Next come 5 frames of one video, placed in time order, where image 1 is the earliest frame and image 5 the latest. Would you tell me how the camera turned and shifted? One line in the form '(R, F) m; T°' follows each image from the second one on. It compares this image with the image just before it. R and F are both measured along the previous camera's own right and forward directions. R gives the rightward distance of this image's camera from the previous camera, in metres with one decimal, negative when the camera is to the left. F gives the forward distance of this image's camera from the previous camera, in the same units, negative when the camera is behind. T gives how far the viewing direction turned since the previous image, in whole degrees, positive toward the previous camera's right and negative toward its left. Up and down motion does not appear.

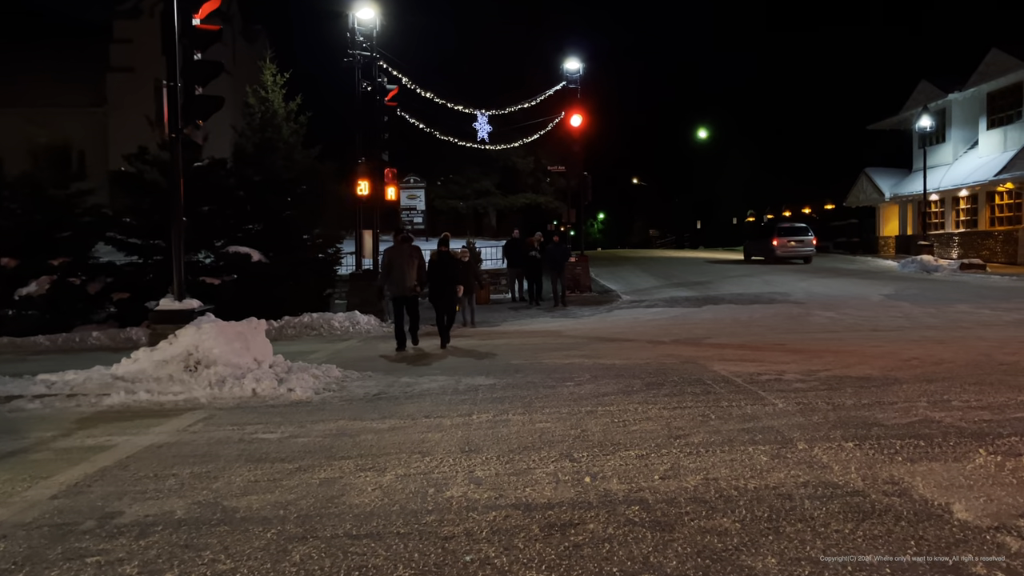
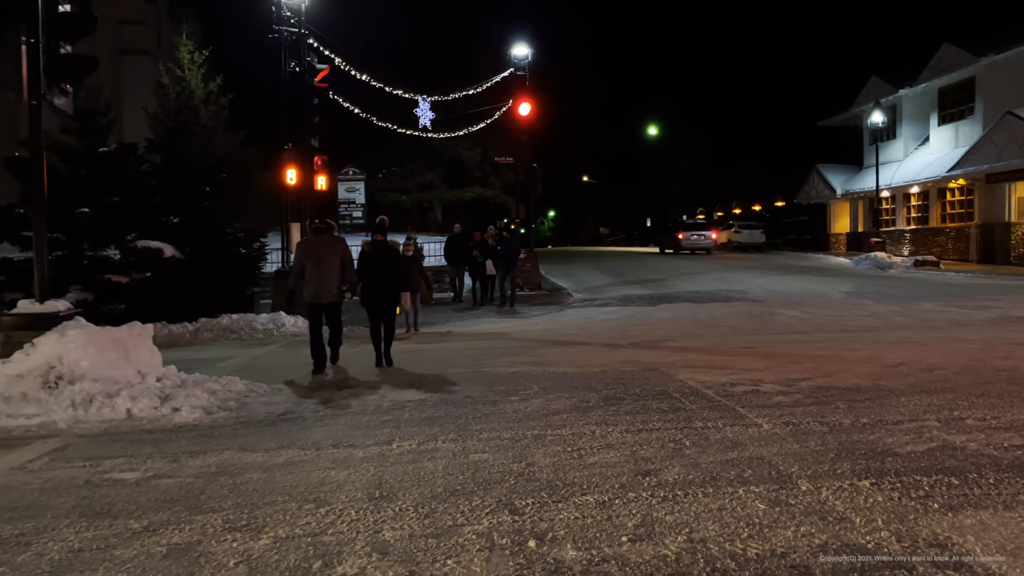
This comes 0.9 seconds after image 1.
(+0.1, +1.3) m; +3°
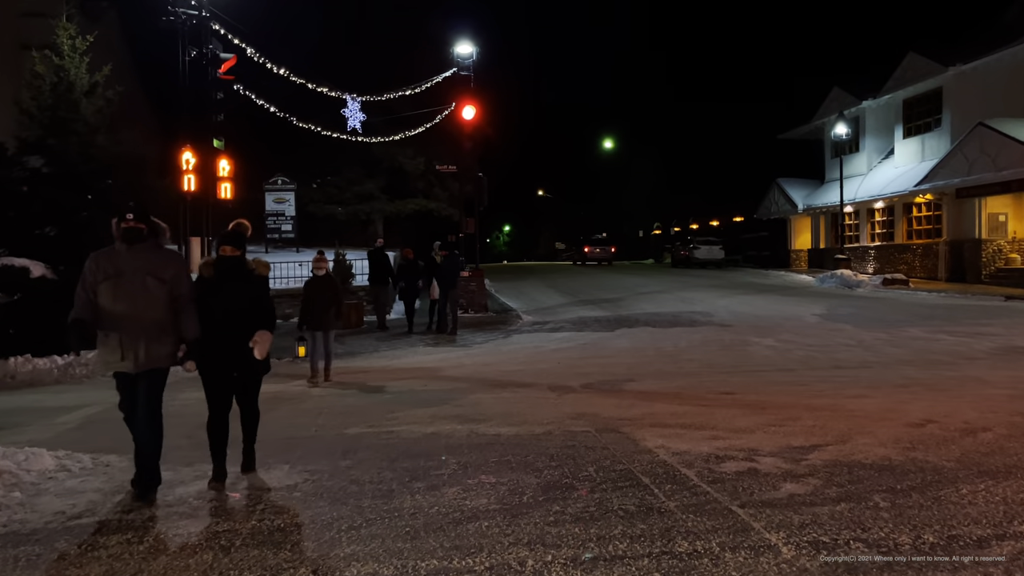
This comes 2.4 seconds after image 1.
(+0.3, +2.1) m; +3°
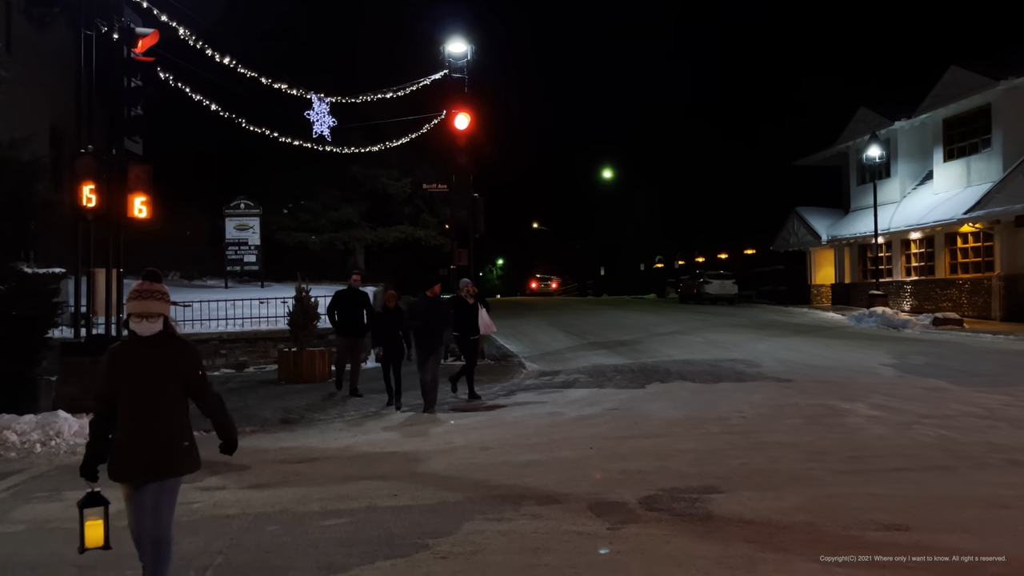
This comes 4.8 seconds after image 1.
(-0.2, +3.3) m; +1°
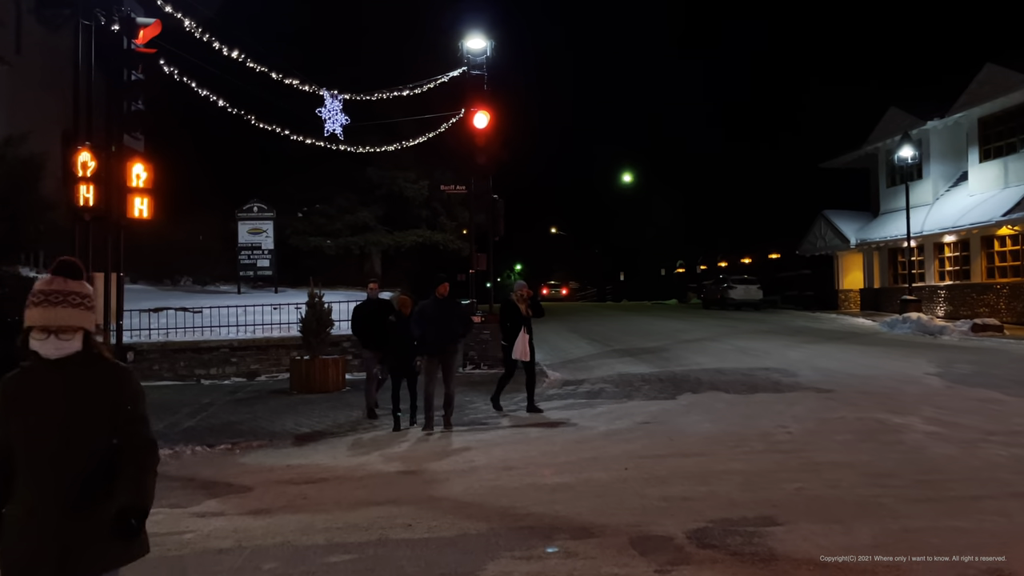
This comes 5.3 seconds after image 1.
(-0.1, +0.7) m; -1°
